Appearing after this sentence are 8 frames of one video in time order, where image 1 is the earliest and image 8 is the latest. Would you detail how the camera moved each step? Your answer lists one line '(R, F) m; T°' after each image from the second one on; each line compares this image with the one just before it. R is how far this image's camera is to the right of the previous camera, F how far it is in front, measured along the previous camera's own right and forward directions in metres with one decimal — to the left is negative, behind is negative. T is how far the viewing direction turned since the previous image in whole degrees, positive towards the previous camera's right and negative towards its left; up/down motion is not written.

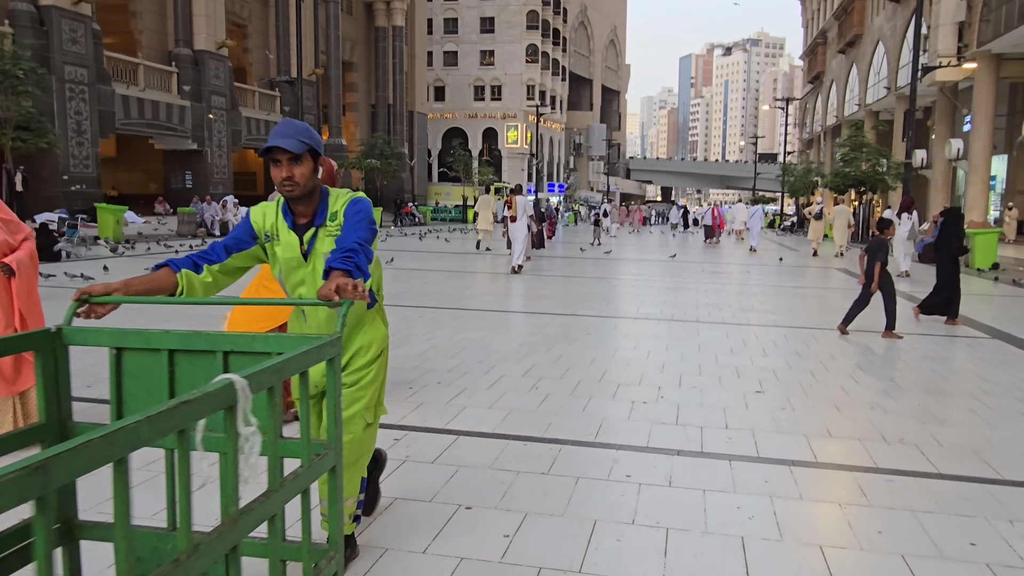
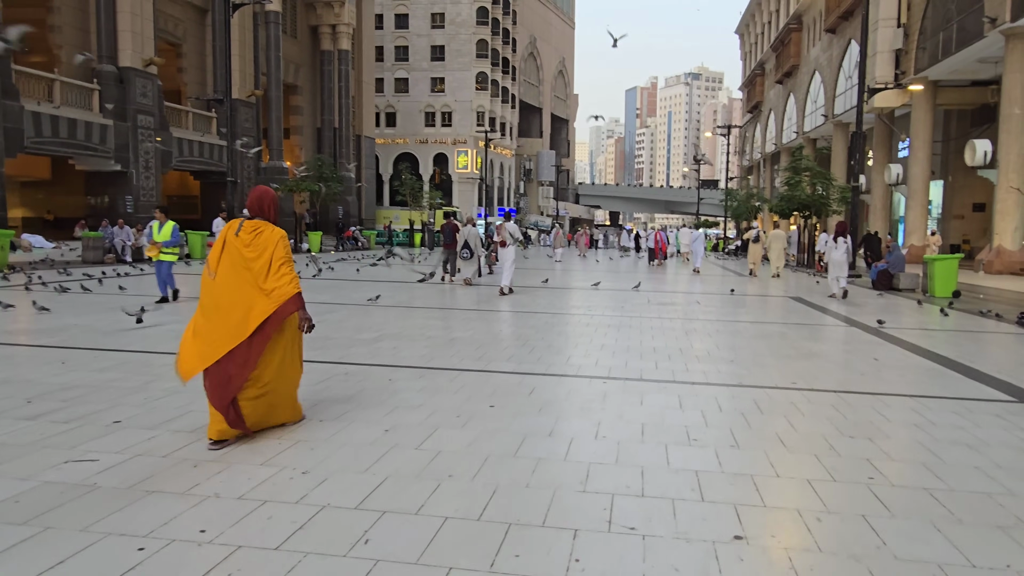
(+0.5, +2.0) m; +4°
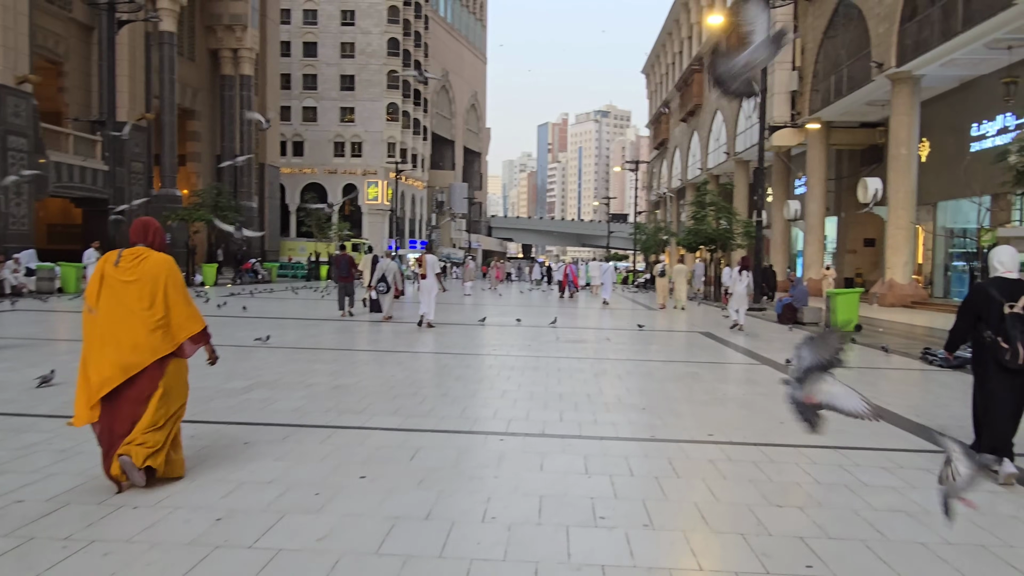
(+0.2, +0.8) m; +7°
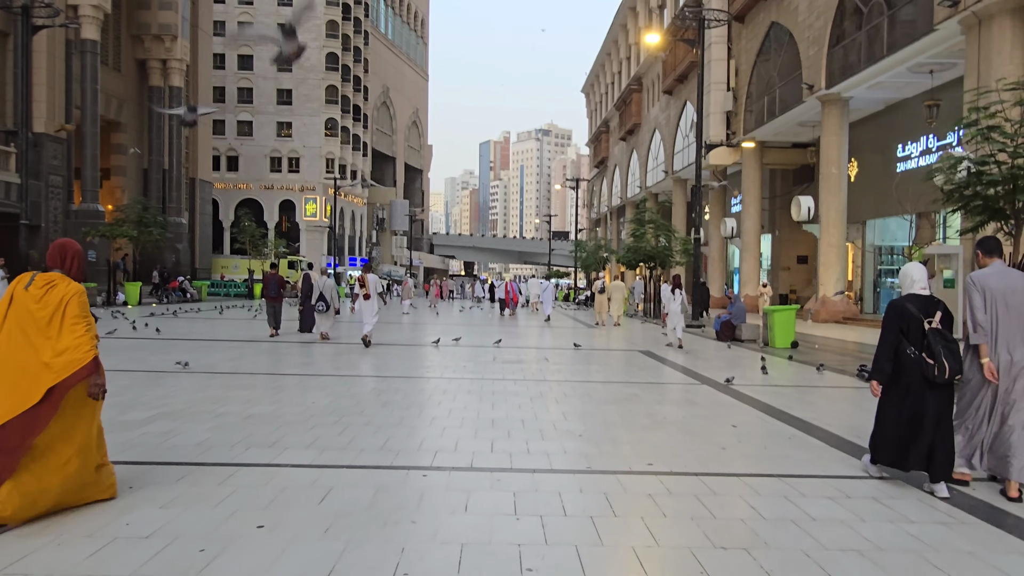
(+0.1, +0.4) m; +4°
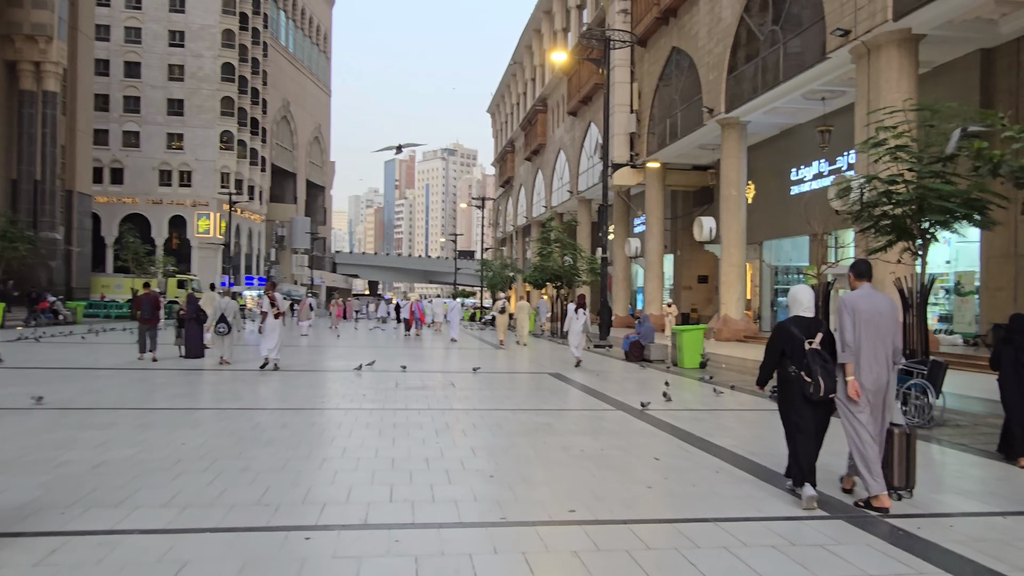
(0.0, +0.7) m; +7°
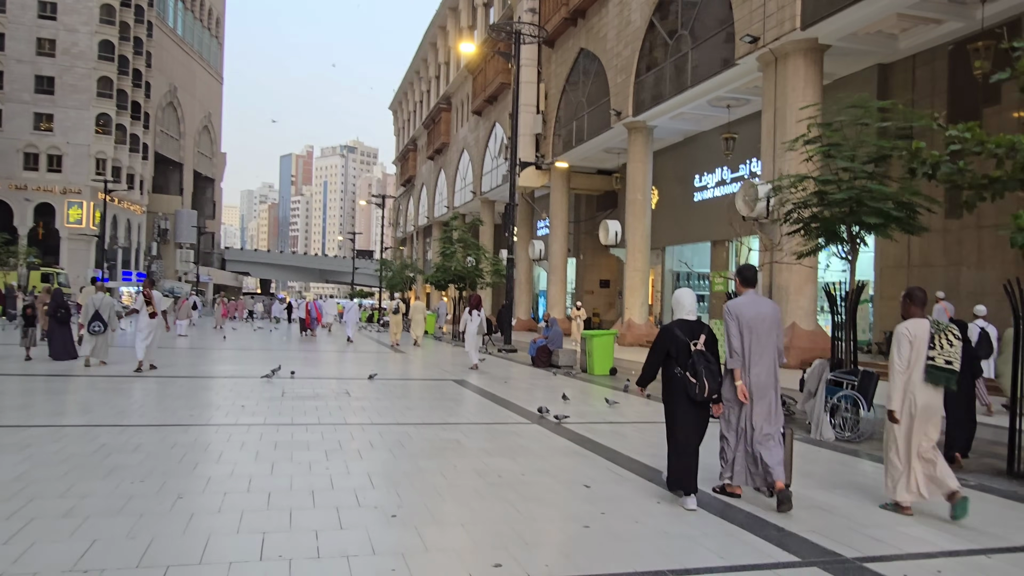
(-0.1, +1.0) m; +8°
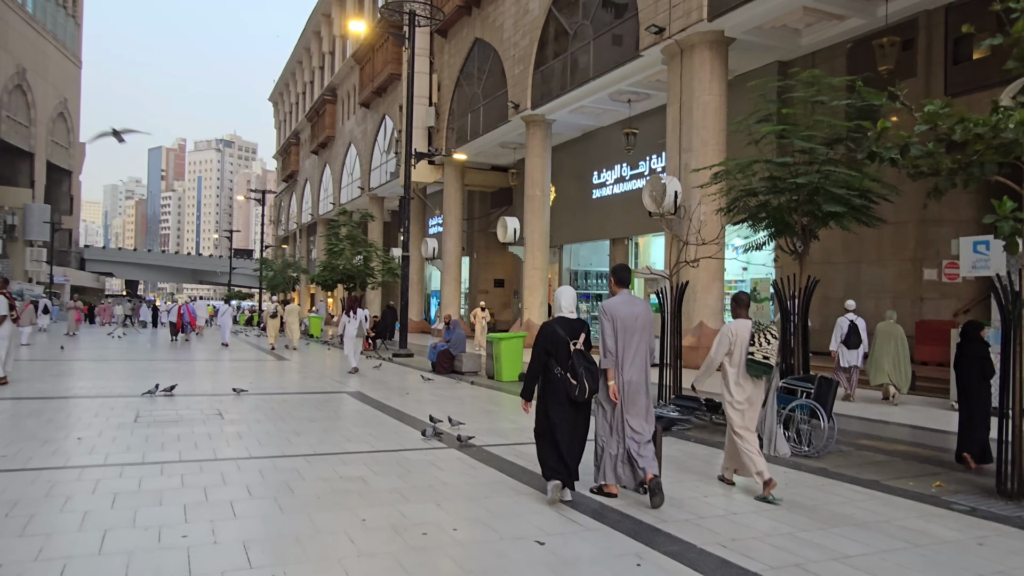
(-0.2, +1.3) m; +9°
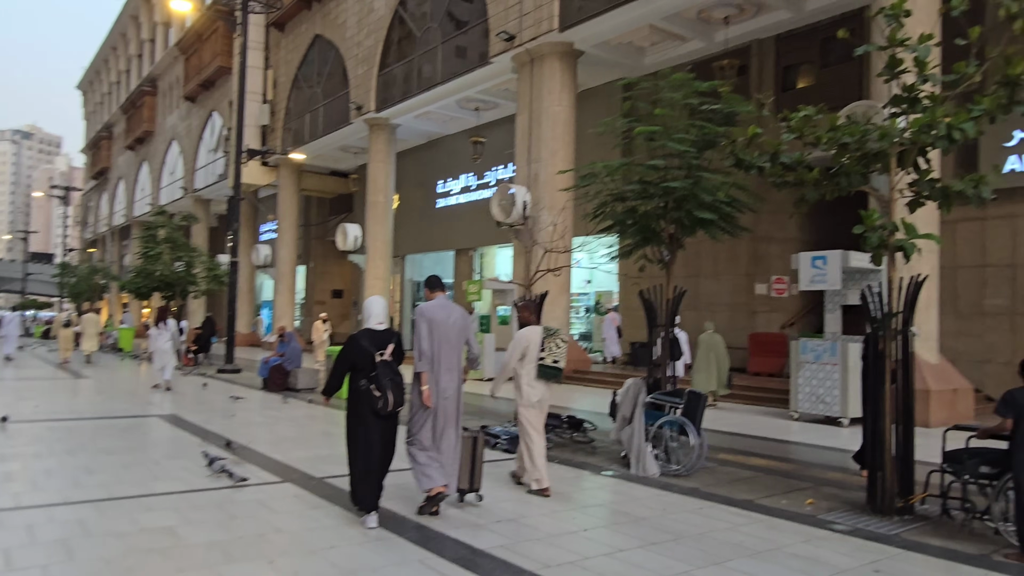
(-0.1, +0.8) m; +12°
